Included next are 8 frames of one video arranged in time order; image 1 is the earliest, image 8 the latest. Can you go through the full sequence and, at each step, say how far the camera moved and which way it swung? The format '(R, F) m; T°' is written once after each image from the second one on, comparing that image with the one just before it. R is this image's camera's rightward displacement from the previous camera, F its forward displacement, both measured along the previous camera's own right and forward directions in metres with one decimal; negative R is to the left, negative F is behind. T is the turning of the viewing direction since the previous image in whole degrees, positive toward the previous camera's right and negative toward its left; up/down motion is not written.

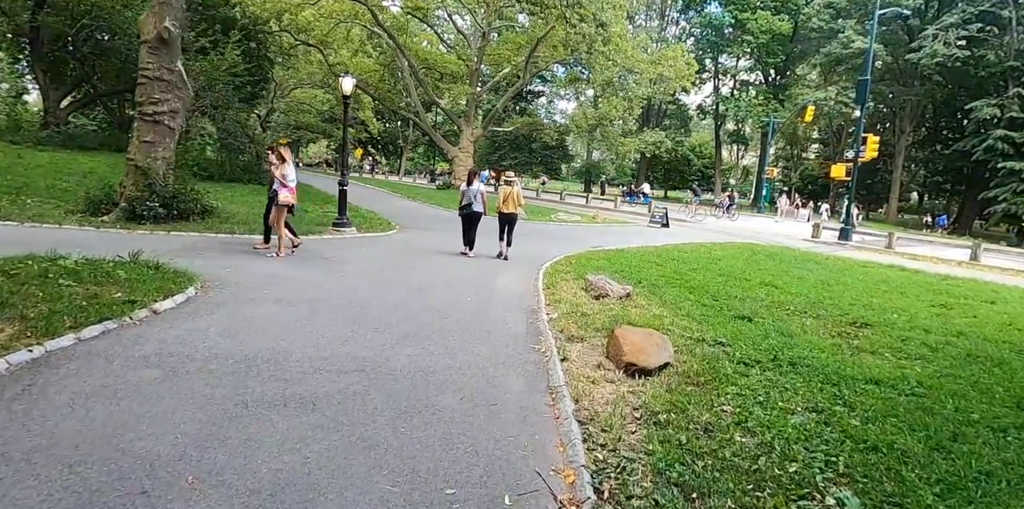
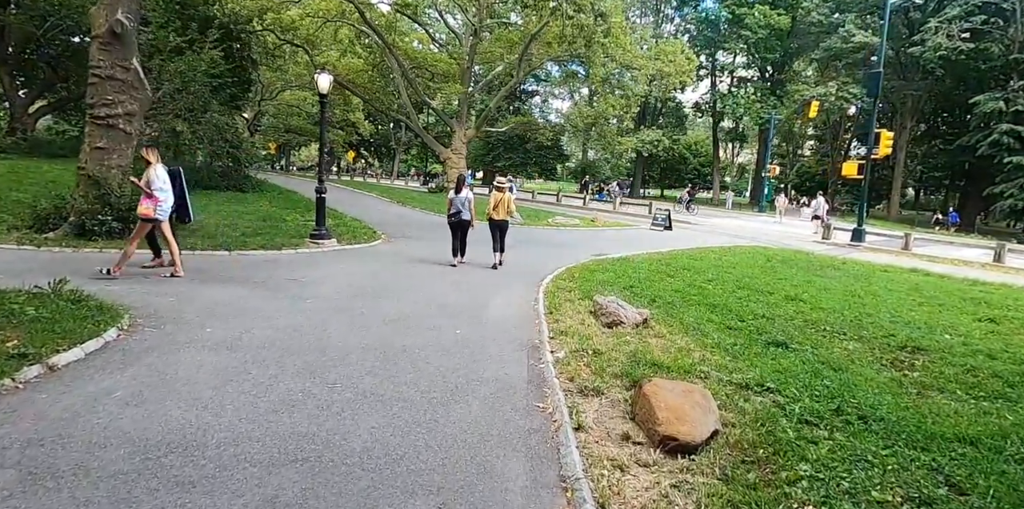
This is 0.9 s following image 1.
(0.0, +1.1) m; 0°
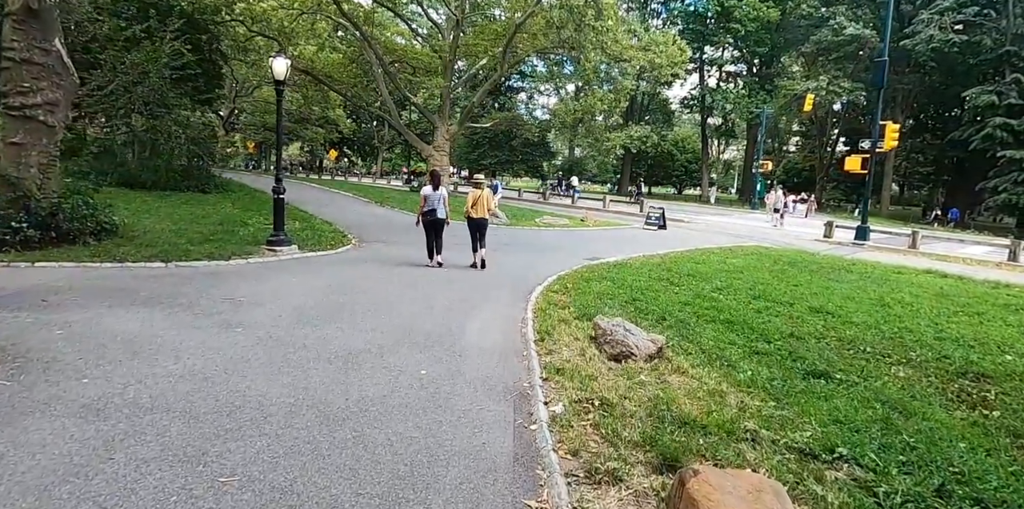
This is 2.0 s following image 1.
(0.0, +1.3) m; +1°
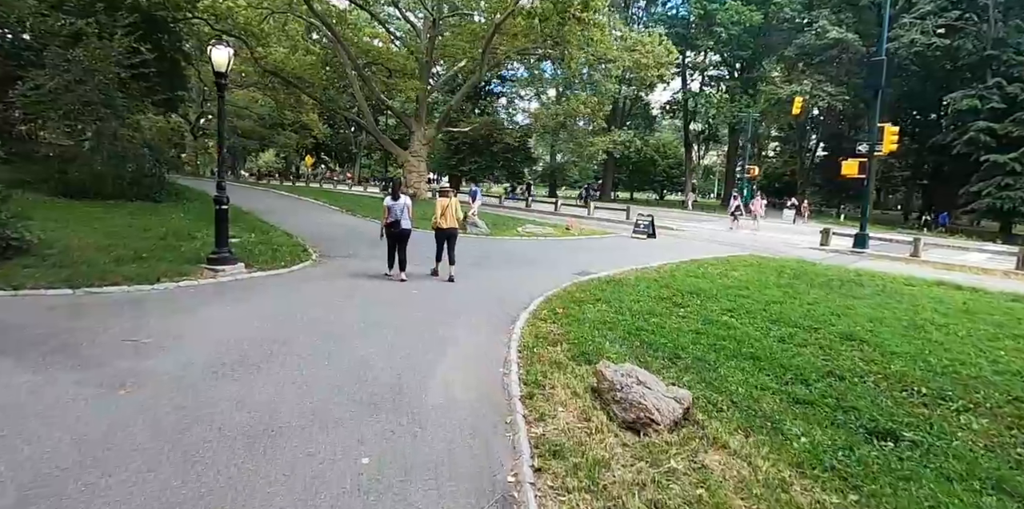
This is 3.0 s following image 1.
(0.0, +1.2) m; +2°
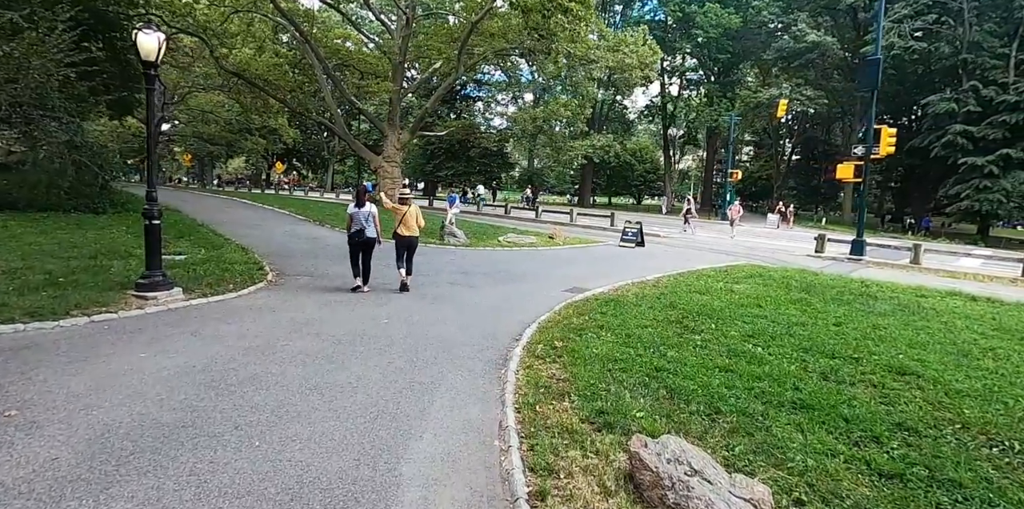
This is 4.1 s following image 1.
(-0.1, +1.2) m; +2°
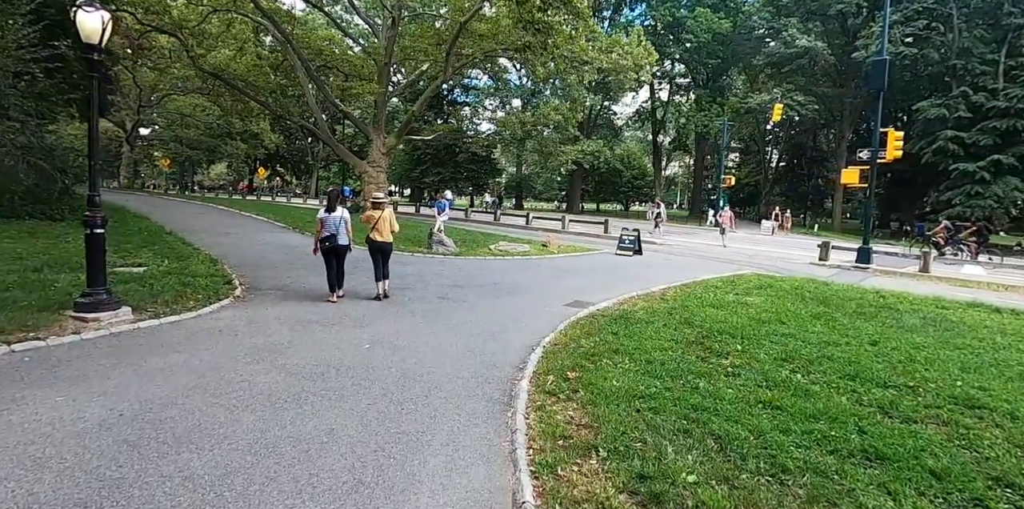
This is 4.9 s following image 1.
(-0.2, +0.9) m; +1°
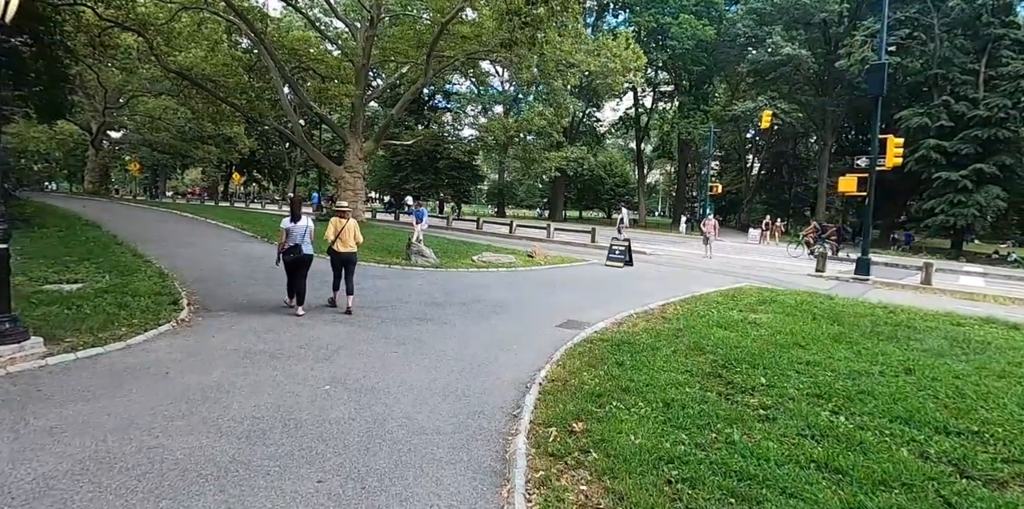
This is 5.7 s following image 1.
(-0.1, +1.0) m; +2°
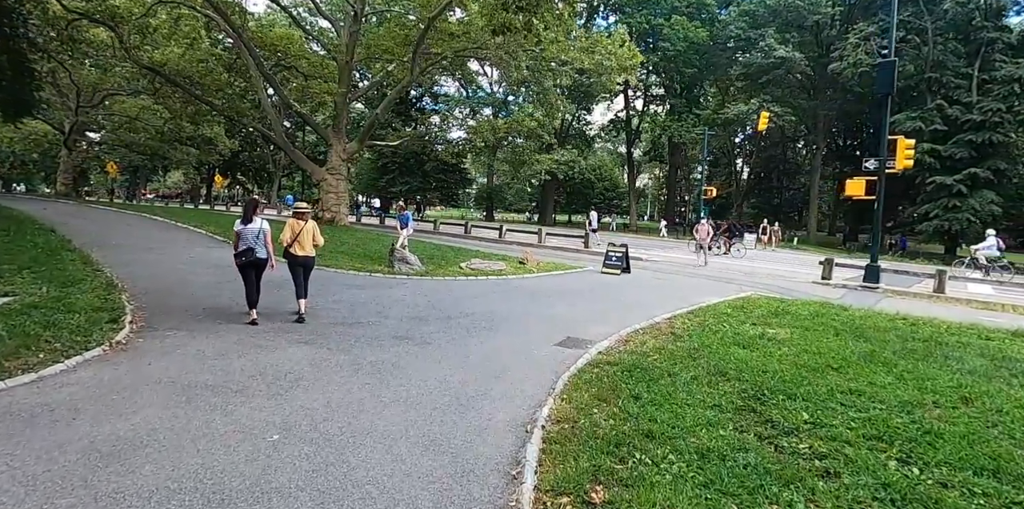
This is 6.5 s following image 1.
(-0.1, +1.0) m; +1°
